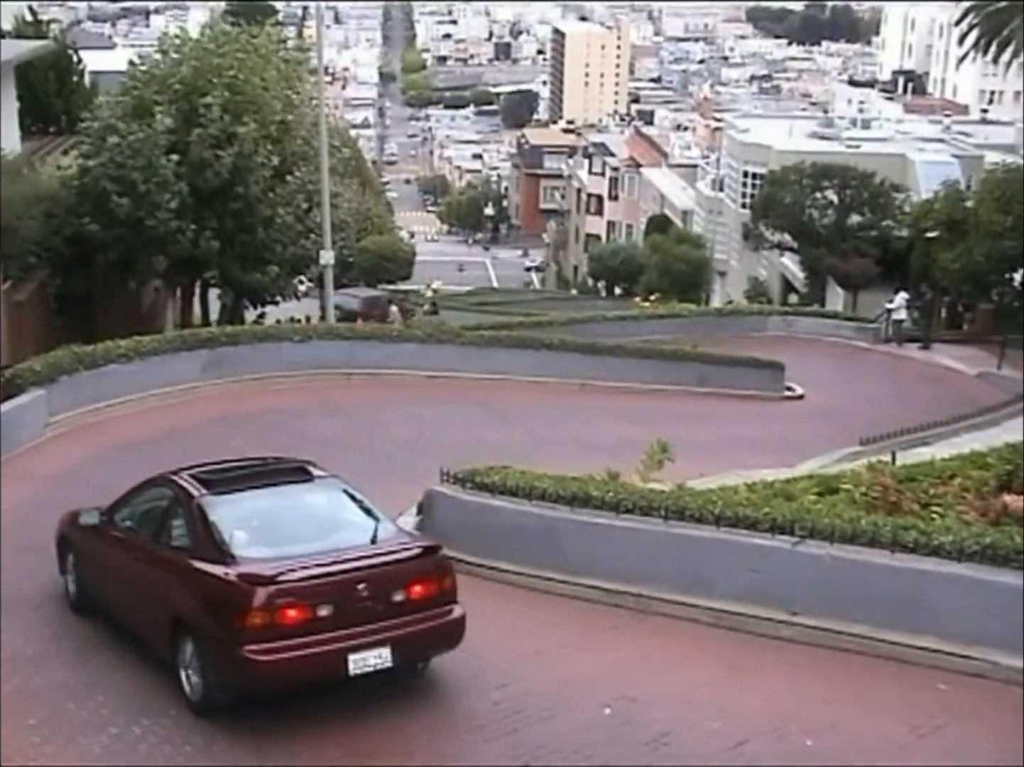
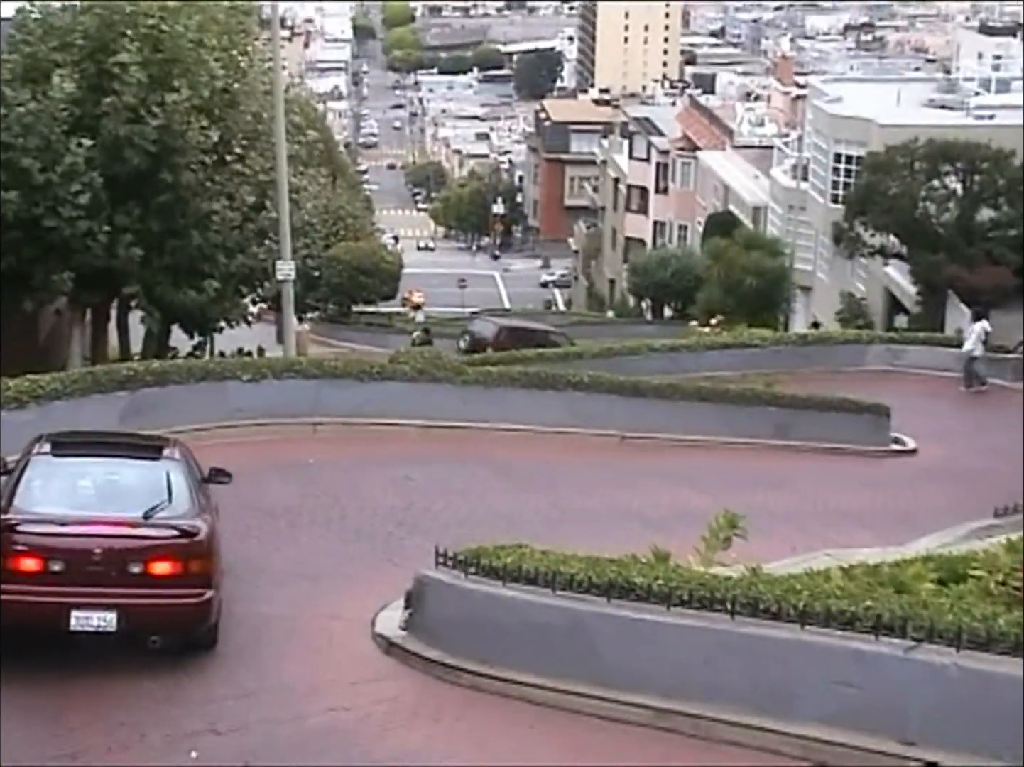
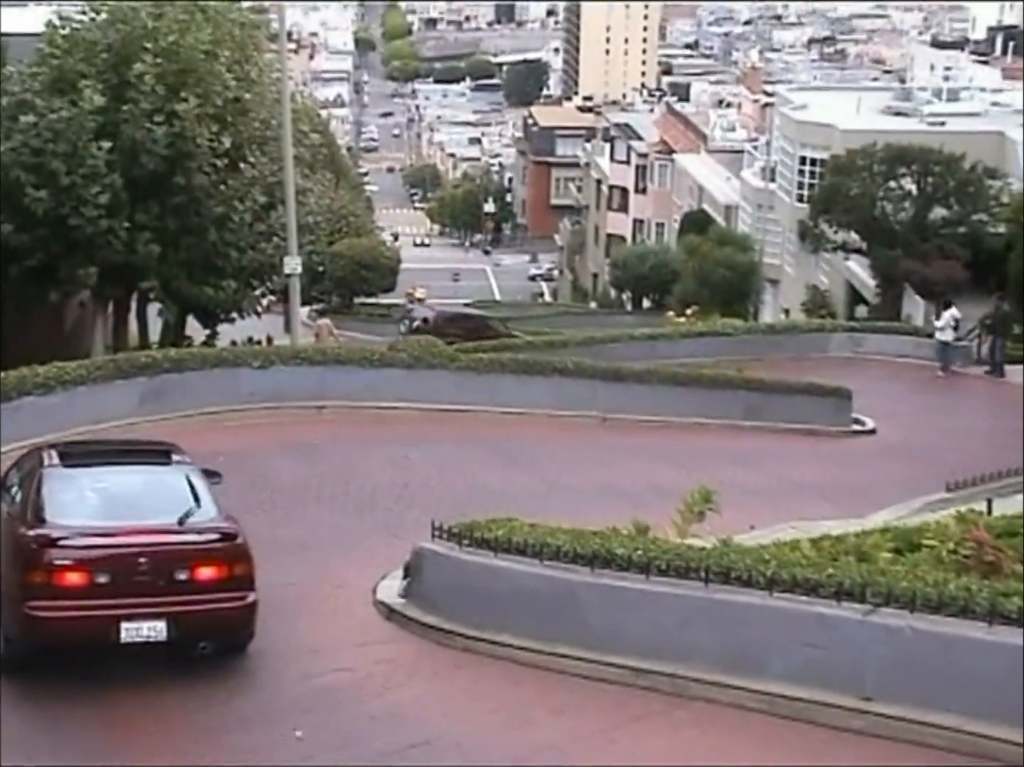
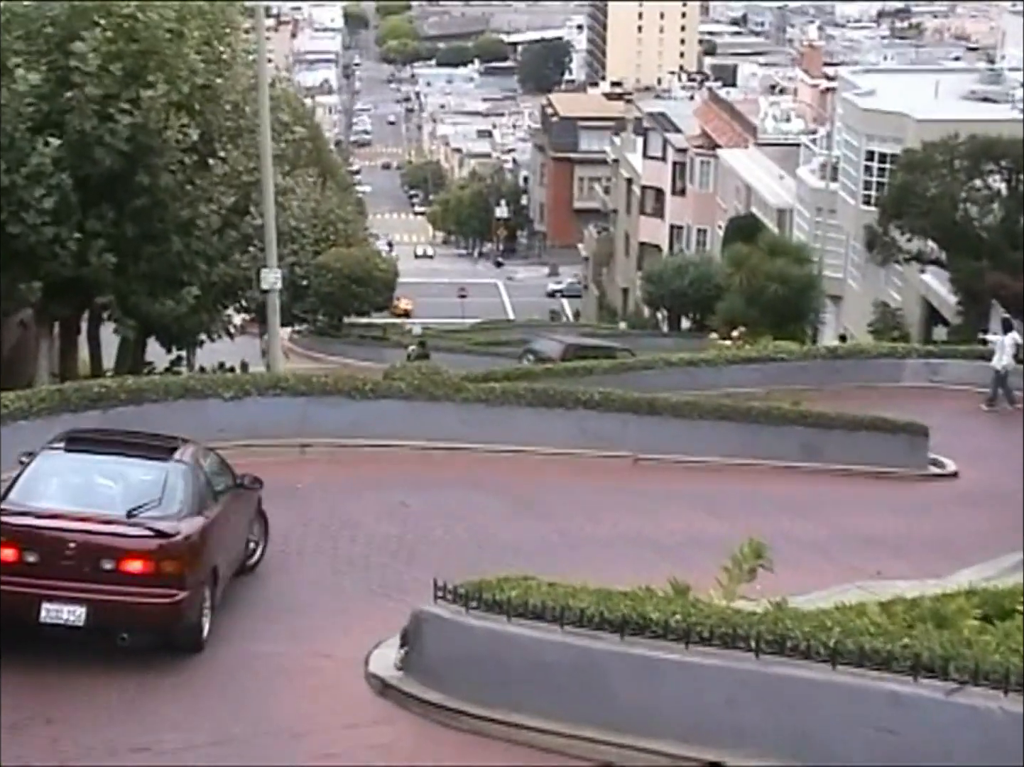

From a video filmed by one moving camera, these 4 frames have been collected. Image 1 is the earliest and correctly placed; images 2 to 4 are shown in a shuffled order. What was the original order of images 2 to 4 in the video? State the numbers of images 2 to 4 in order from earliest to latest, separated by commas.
3, 2, 4
